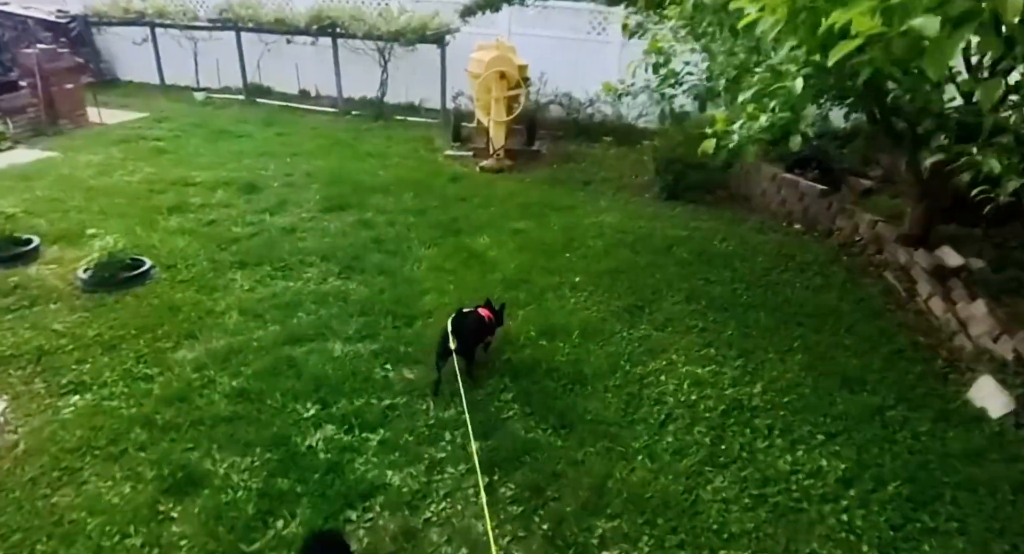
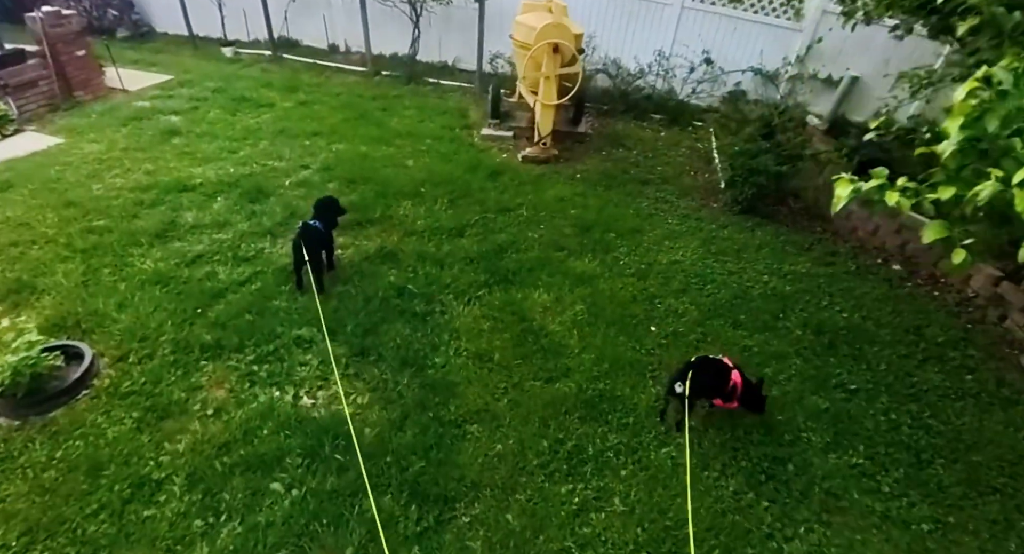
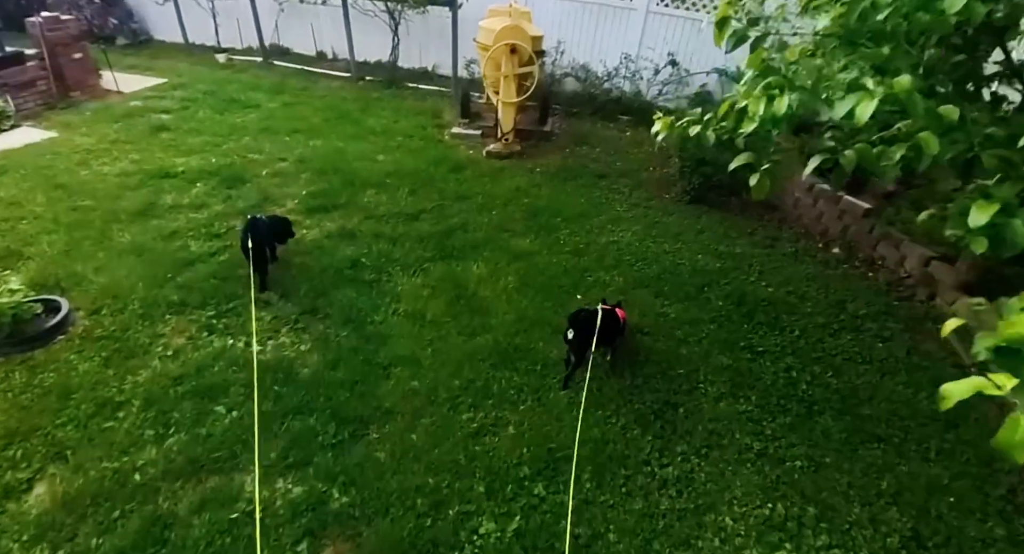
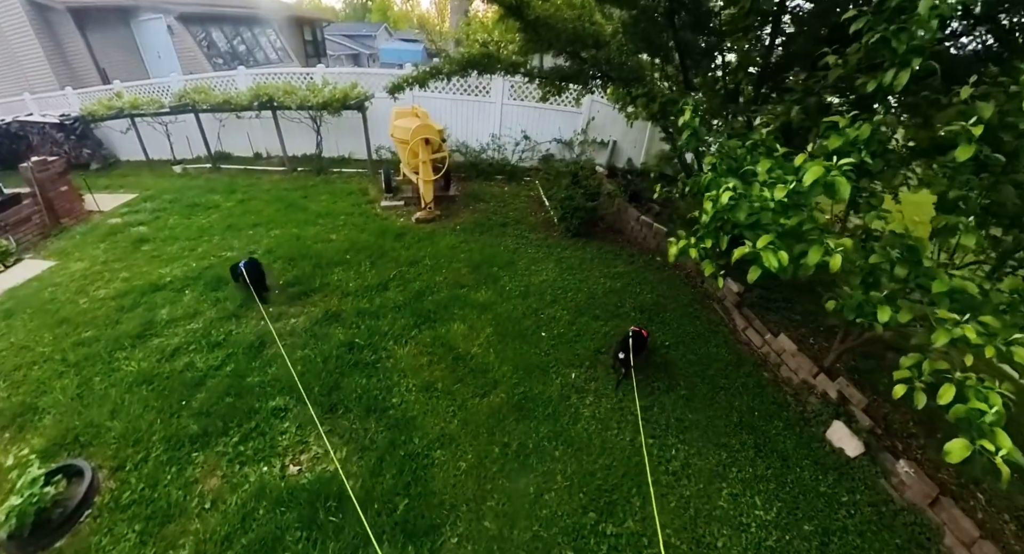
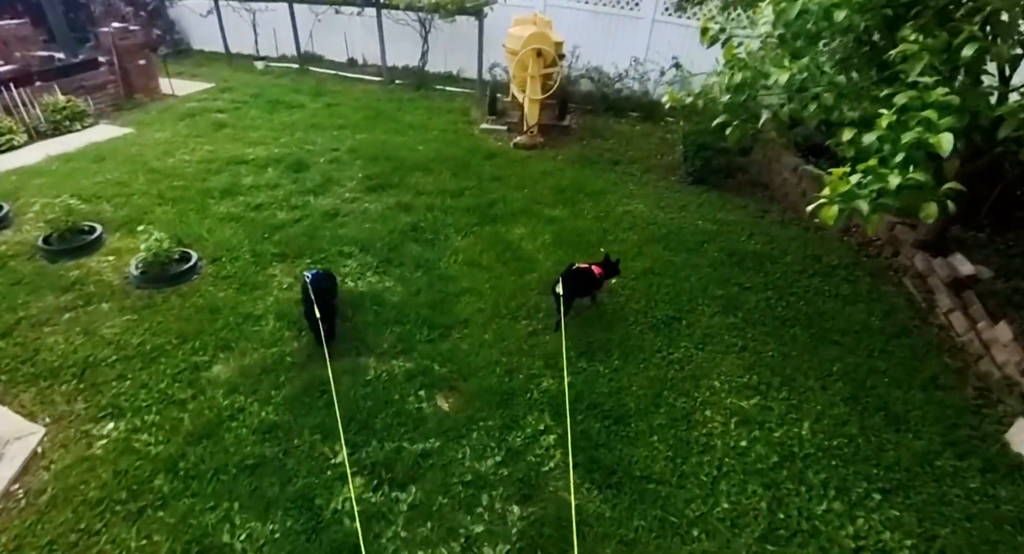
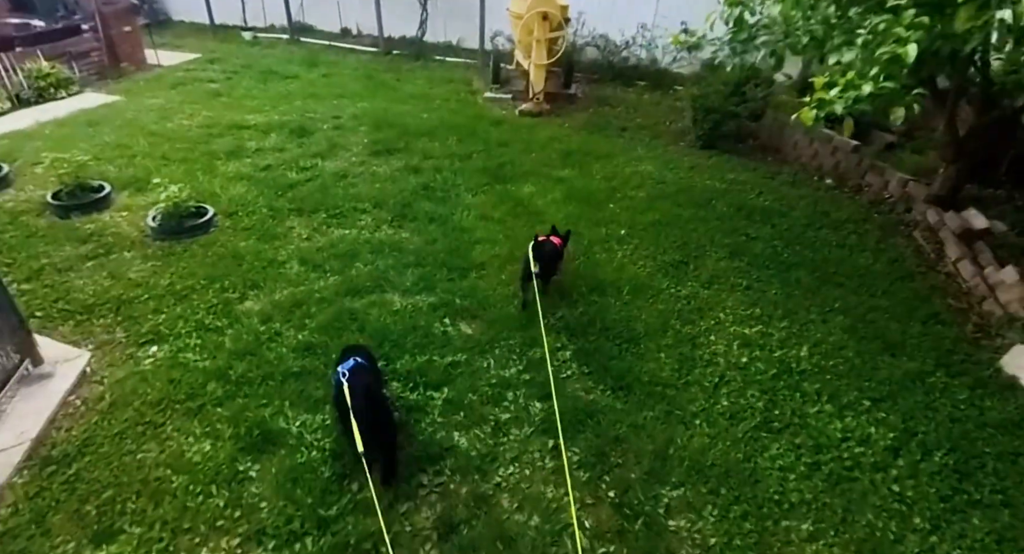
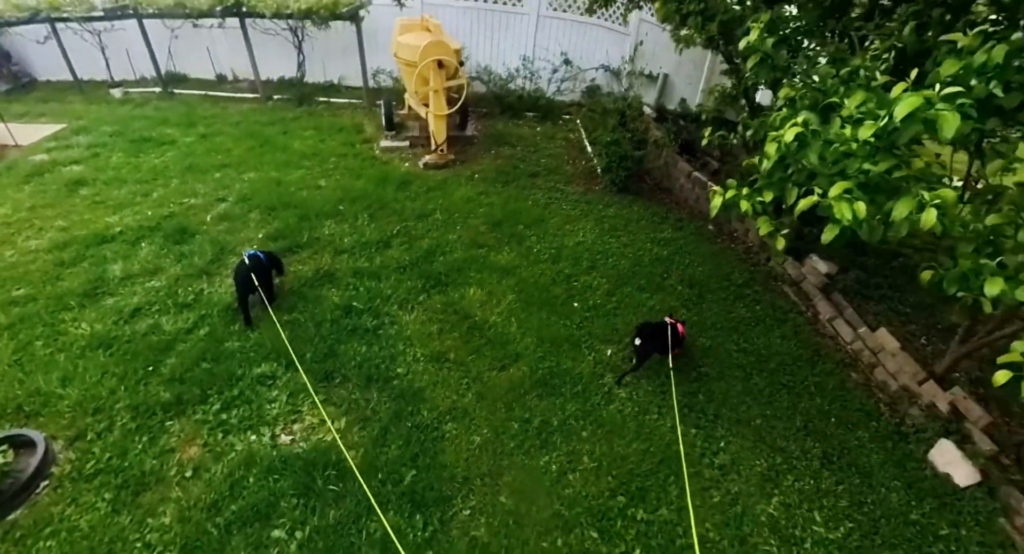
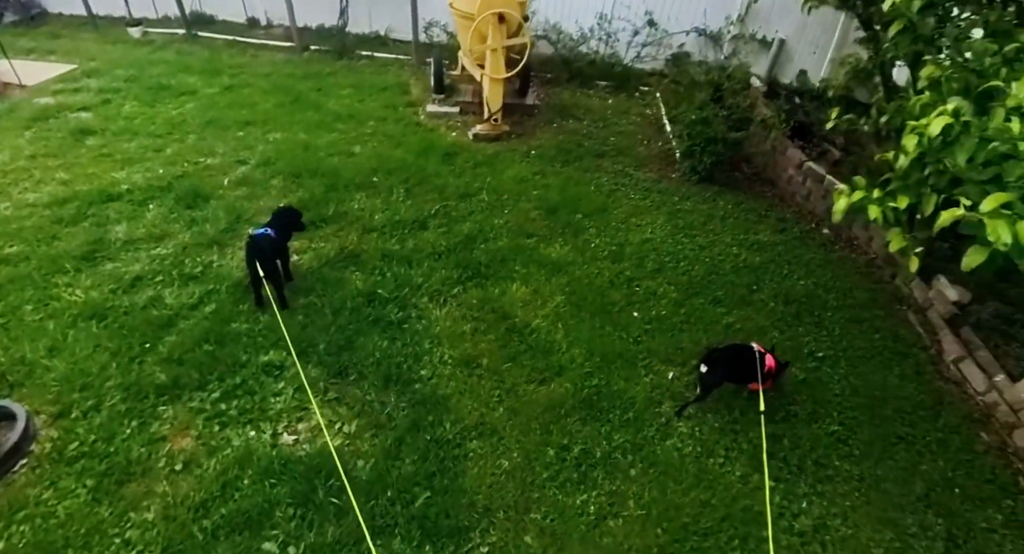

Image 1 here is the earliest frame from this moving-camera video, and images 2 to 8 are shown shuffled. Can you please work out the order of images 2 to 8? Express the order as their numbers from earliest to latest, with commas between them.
6, 5, 3, 2, 8, 7, 4
